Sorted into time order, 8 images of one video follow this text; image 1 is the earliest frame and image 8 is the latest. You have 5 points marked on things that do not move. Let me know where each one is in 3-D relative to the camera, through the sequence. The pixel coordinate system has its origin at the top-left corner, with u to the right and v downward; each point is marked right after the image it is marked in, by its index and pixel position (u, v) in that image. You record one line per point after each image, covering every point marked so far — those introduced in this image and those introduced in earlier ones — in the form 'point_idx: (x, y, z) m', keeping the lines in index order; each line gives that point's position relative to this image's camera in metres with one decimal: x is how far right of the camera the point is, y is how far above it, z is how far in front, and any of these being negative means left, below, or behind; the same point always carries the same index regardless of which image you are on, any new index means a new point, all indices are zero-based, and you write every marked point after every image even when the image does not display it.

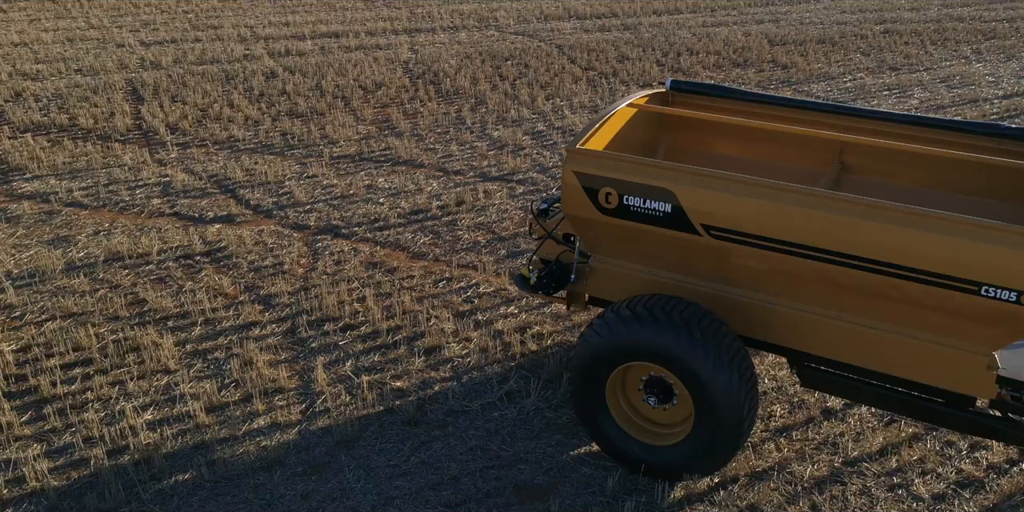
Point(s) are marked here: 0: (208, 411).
0: (-1.7, -0.9, +4.7) m
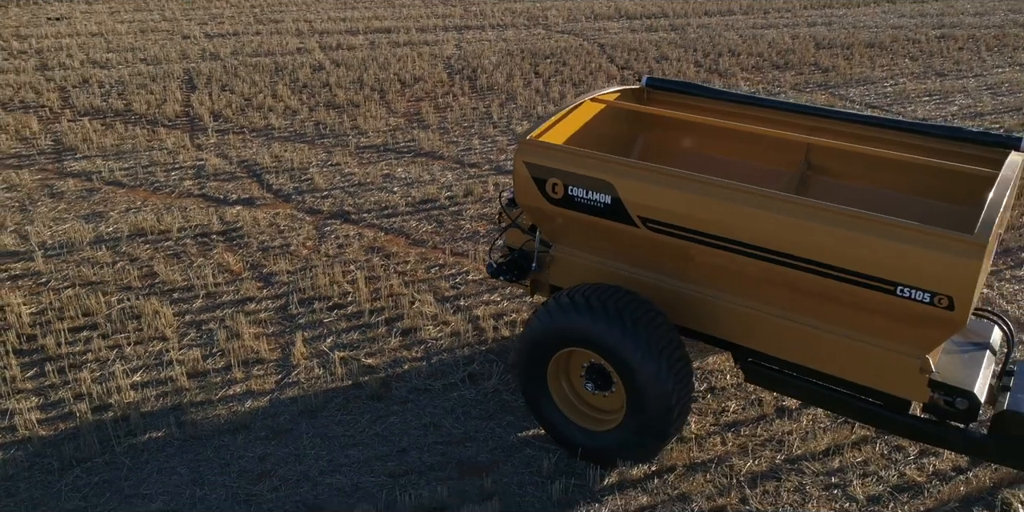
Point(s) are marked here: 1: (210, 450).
0: (-2.0, -0.7, +5.0) m
1: (-1.6, -1.0, +4.4) m
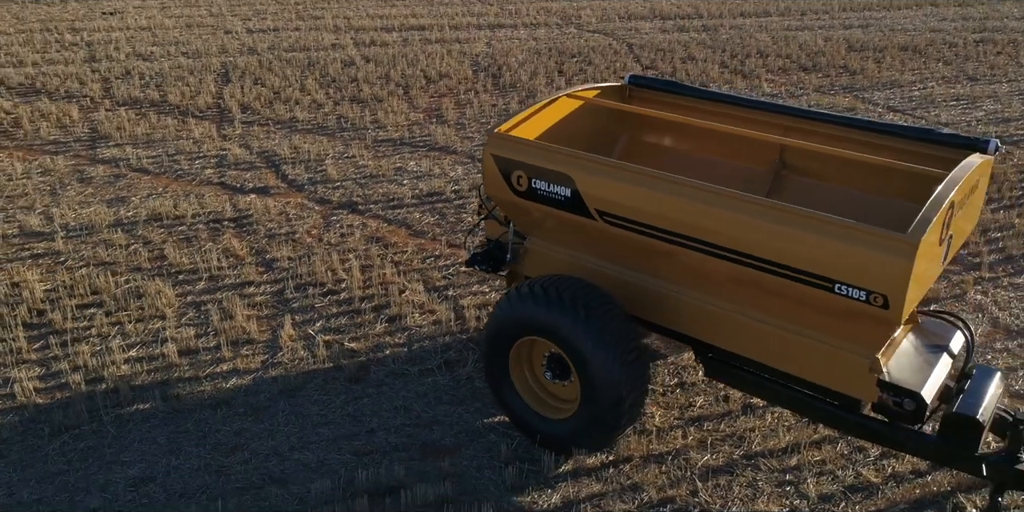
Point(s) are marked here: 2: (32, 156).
0: (-2.1, -0.6, +5.2) m
1: (-1.8, -0.9, +4.6) m
2: (-5.2, +1.1, +8.9) m
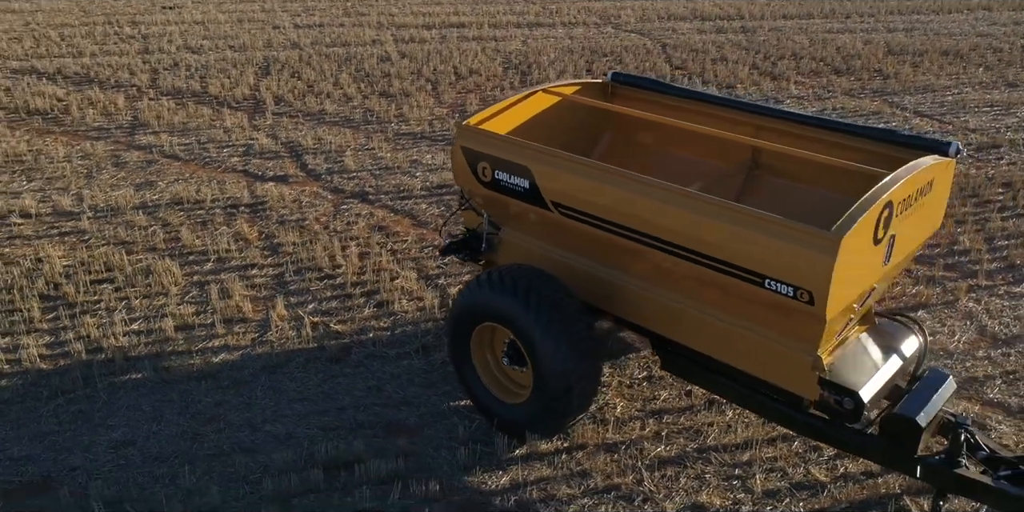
0: (-2.2, -0.5, +5.5) m
1: (-2.0, -0.8, +4.9) m
2: (-5.0, +1.3, +9.4) m
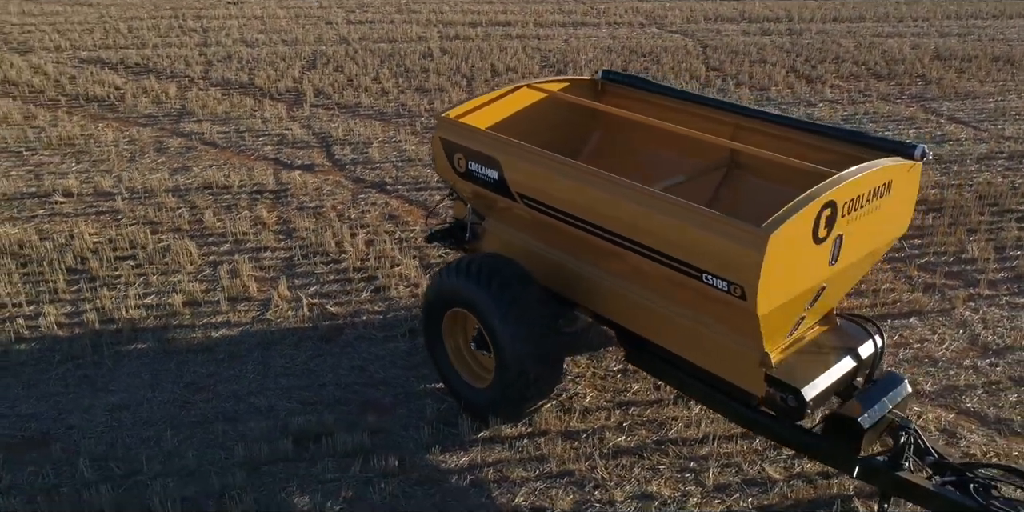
0: (-2.3, -0.3, +5.8) m
1: (-2.1, -0.7, +5.2) m
2: (-4.7, +1.5, +9.9) m
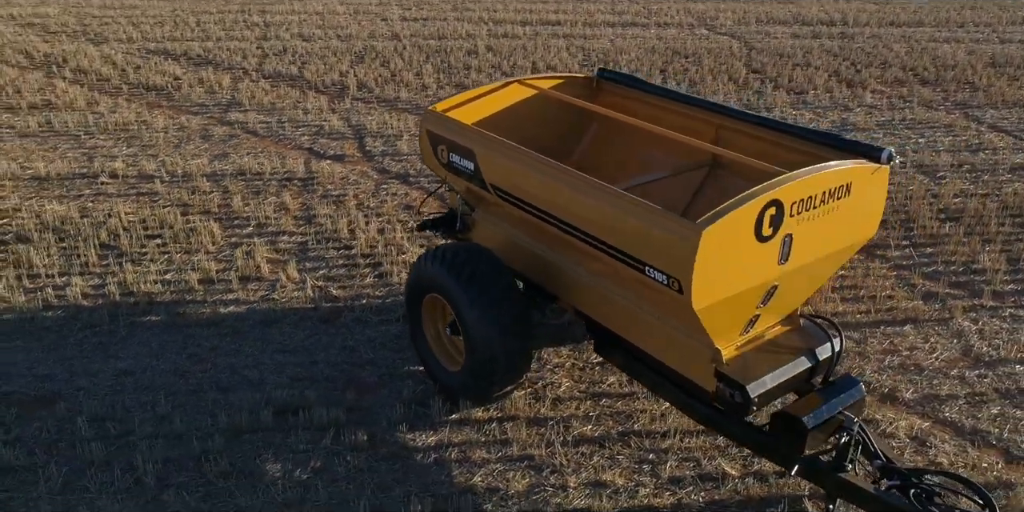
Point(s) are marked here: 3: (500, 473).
0: (-2.3, -0.2, +6.1) m
1: (-2.2, -0.5, +5.5) m
2: (-4.3, +1.8, +10.4) m
3: (-0.1, -1.1, +4.1) m
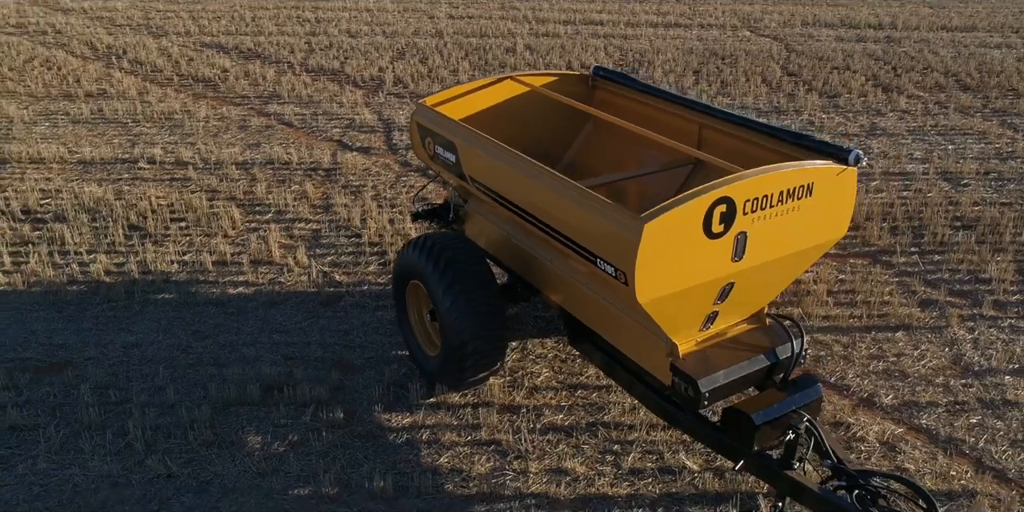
0: (-2.3, -0.1, +6.4) m
1: (-2.3, -0.4, +5.8) m
2: (-3.9, +2.0, +10.8) m
3: (-0.2, -1.0, +4.3) m
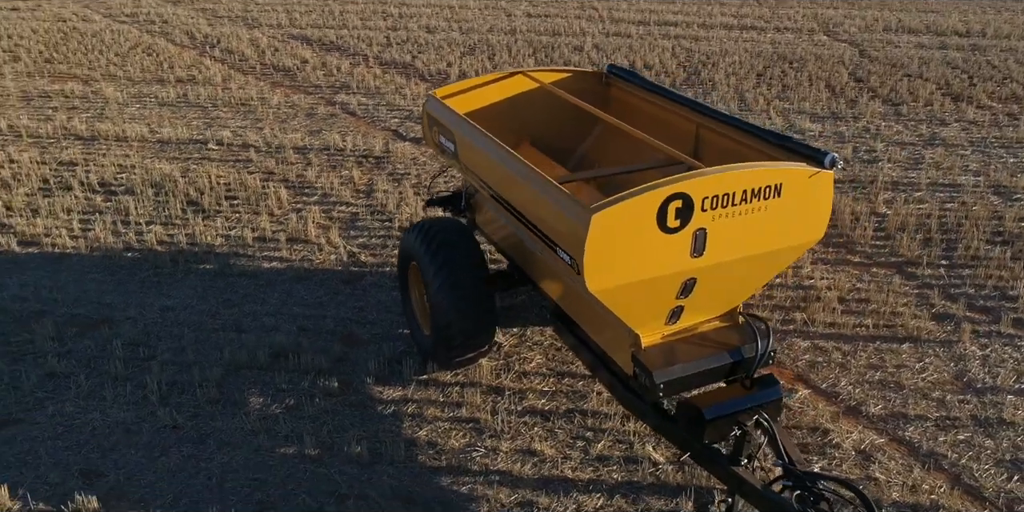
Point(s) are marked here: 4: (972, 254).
0: (-2.1, +0.1, +6.8) m
1: (-2.2, -0.2, +6.2) m
2: (-3.0, +2.2, +11.4) m
3: (-0.4, -0.9, +4.5) m
4: (+3.4, 0.0, +6.0) m
